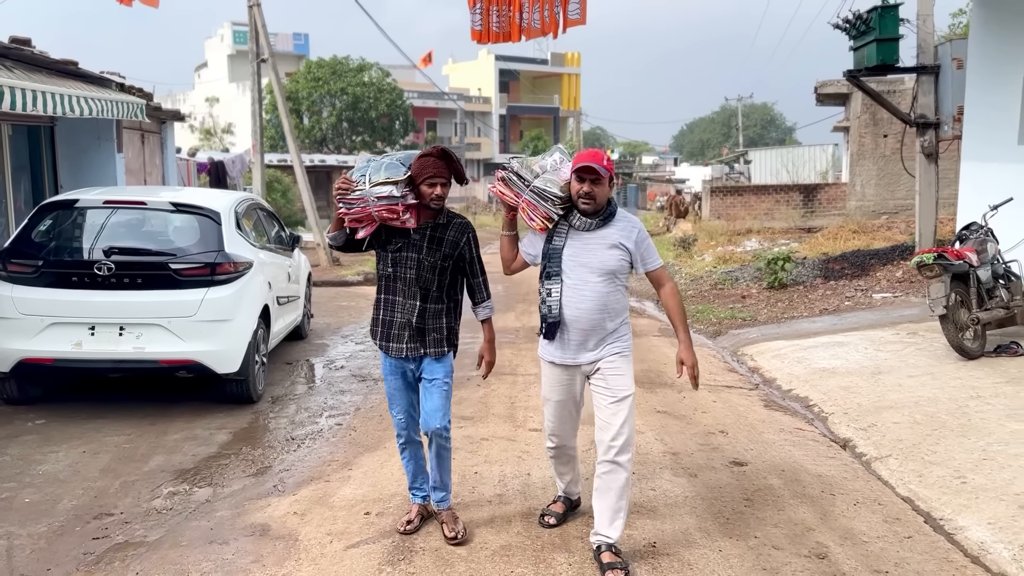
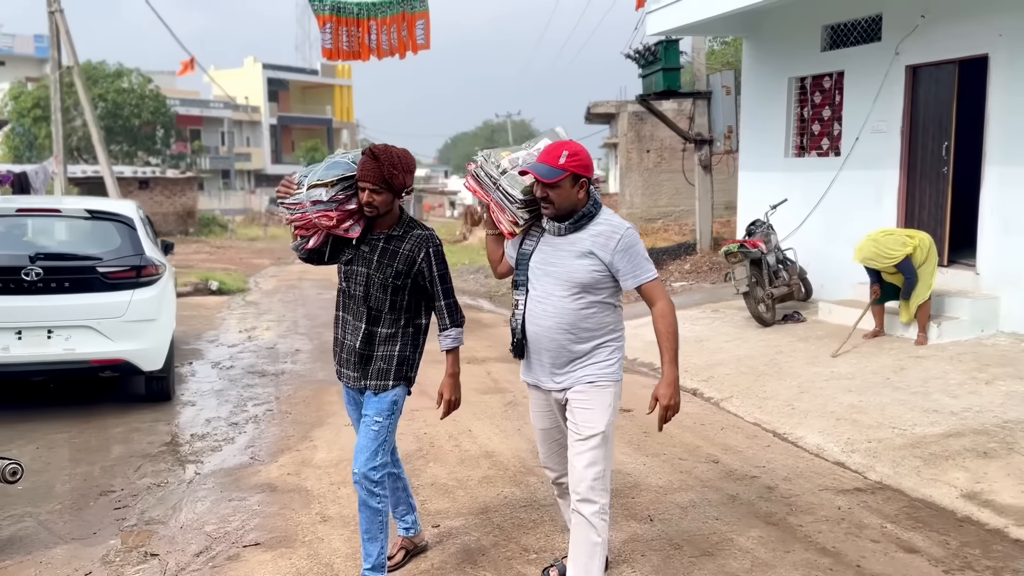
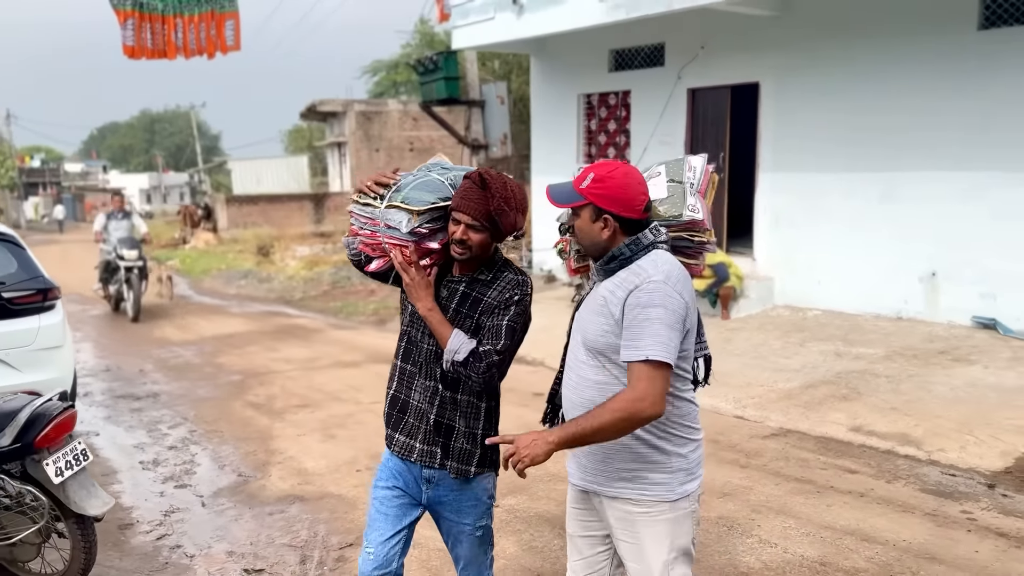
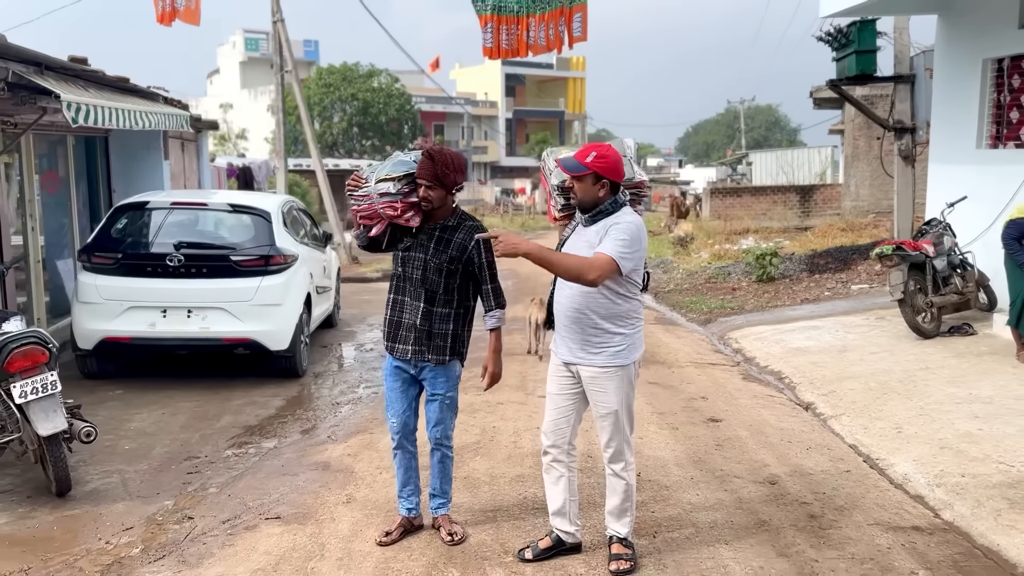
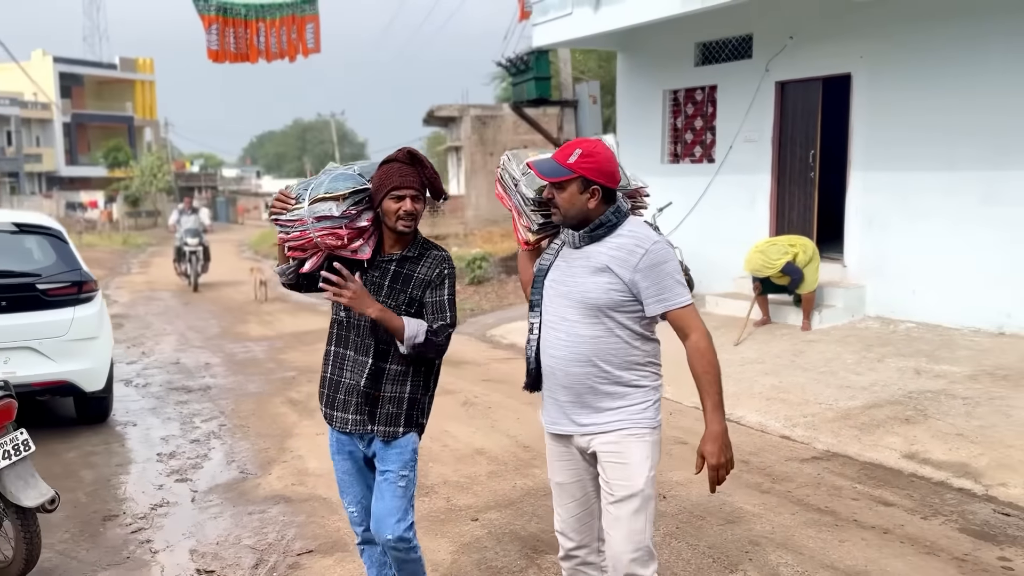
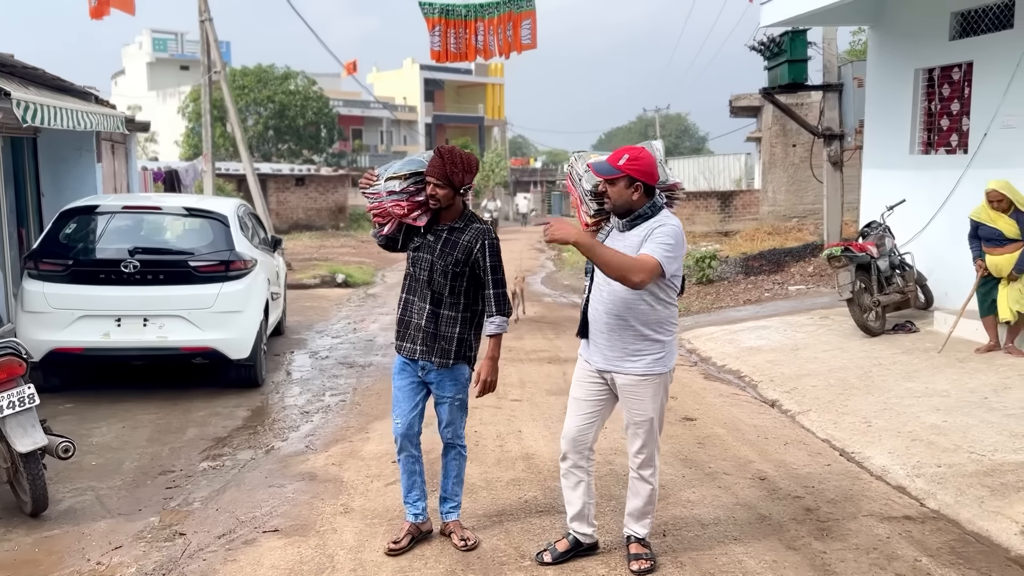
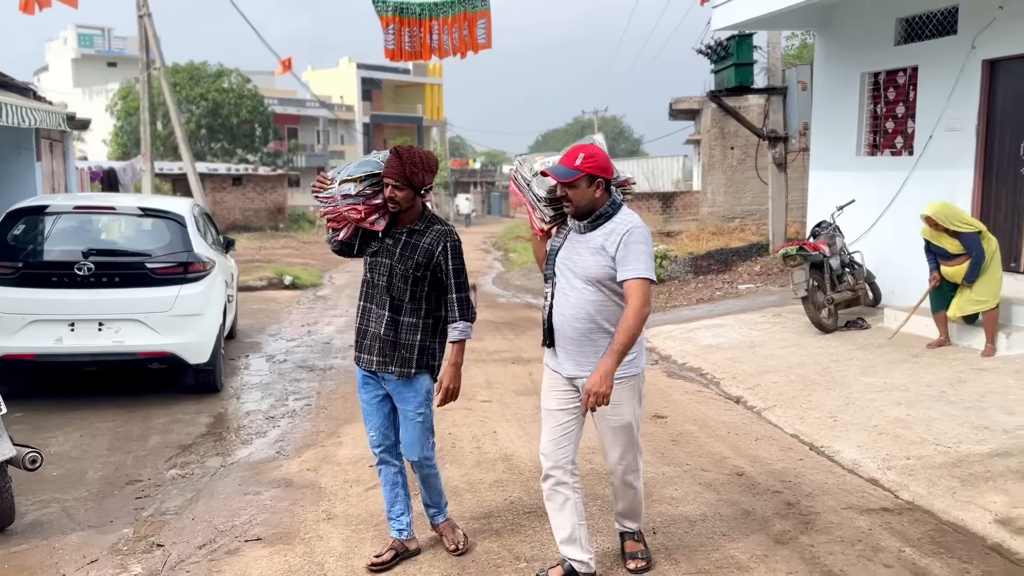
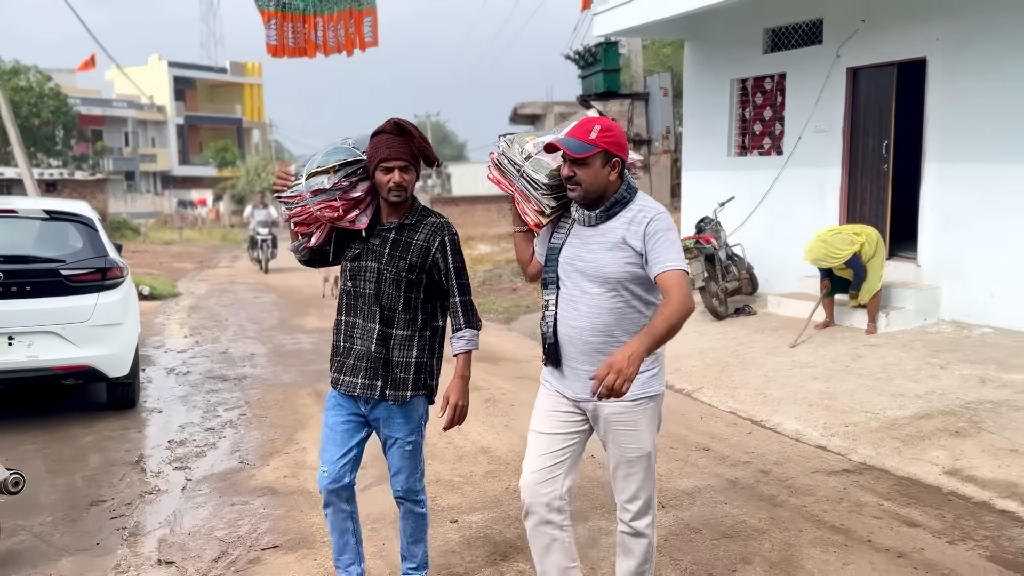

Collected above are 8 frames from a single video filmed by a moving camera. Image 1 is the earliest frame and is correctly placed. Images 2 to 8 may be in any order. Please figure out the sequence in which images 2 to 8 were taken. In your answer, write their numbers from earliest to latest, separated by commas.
4, 6, 7, 2, 8, 5, 3
